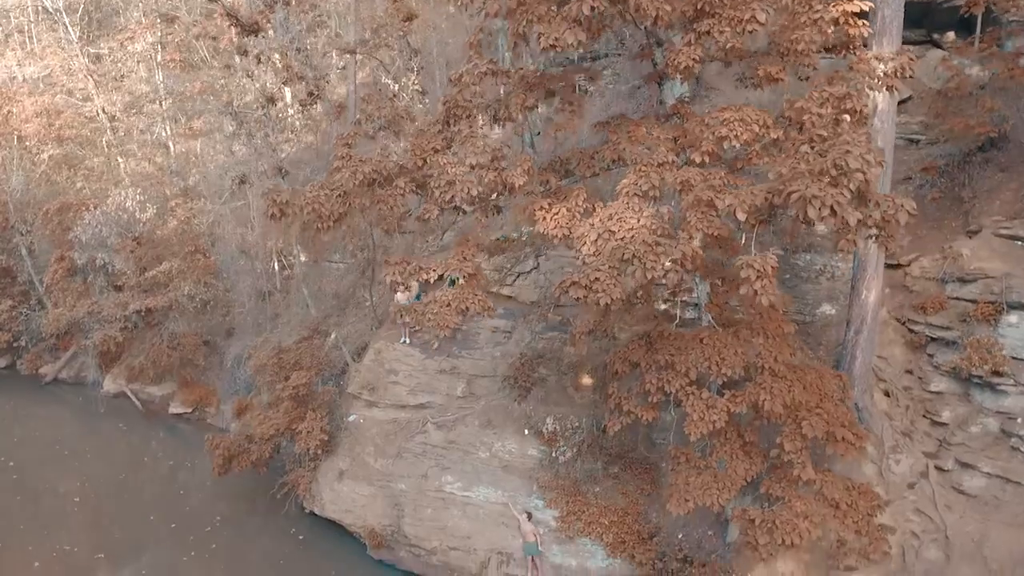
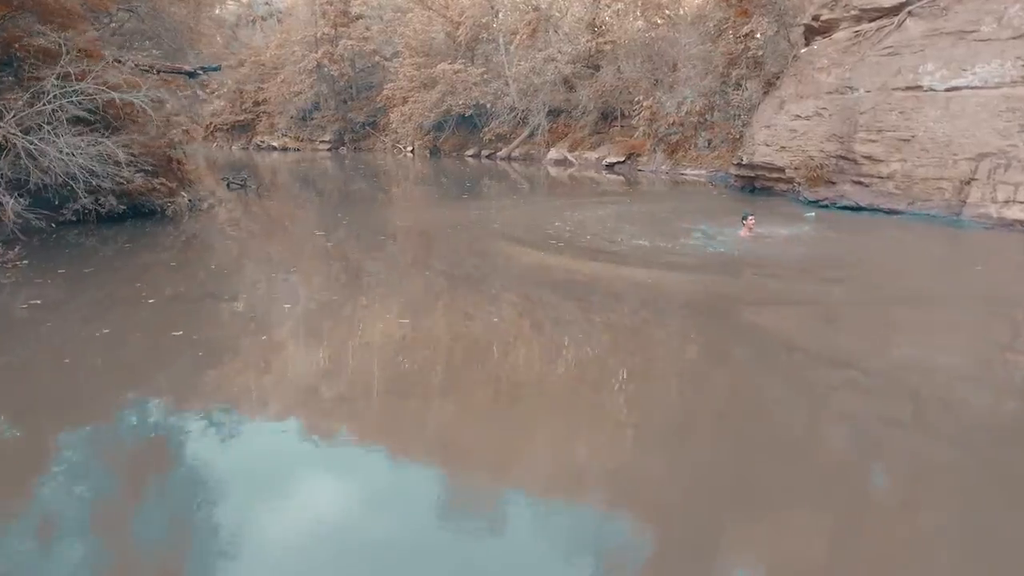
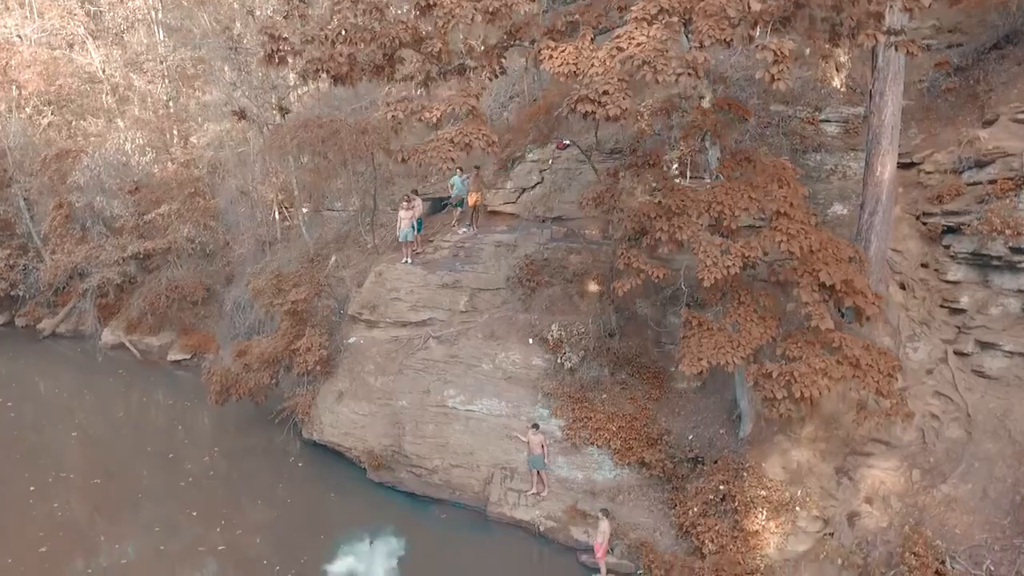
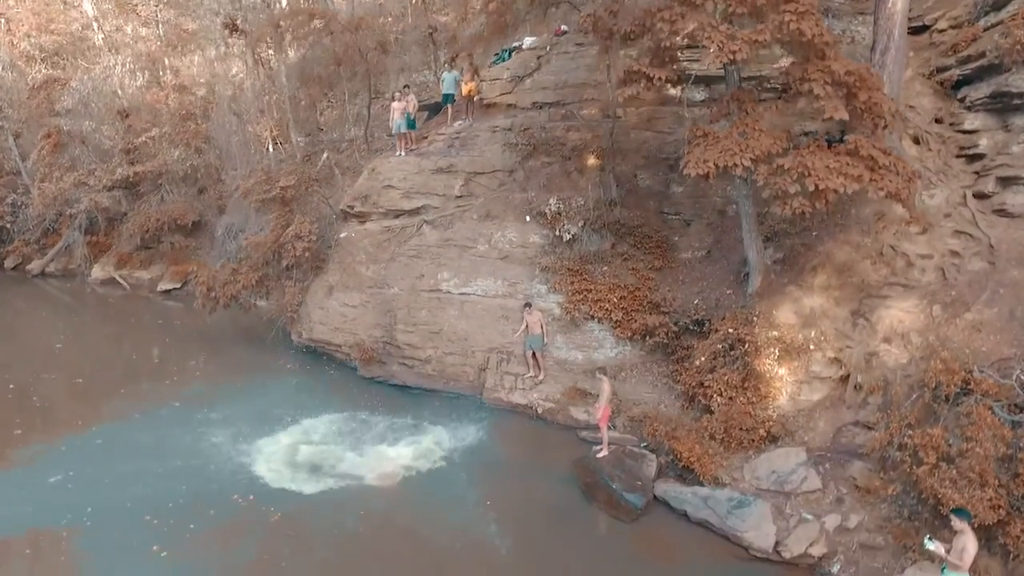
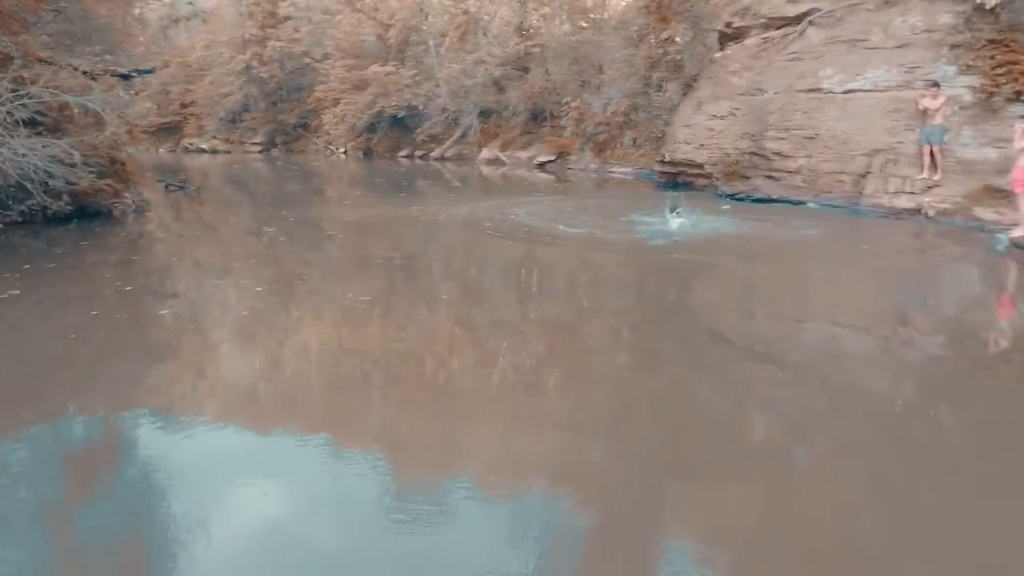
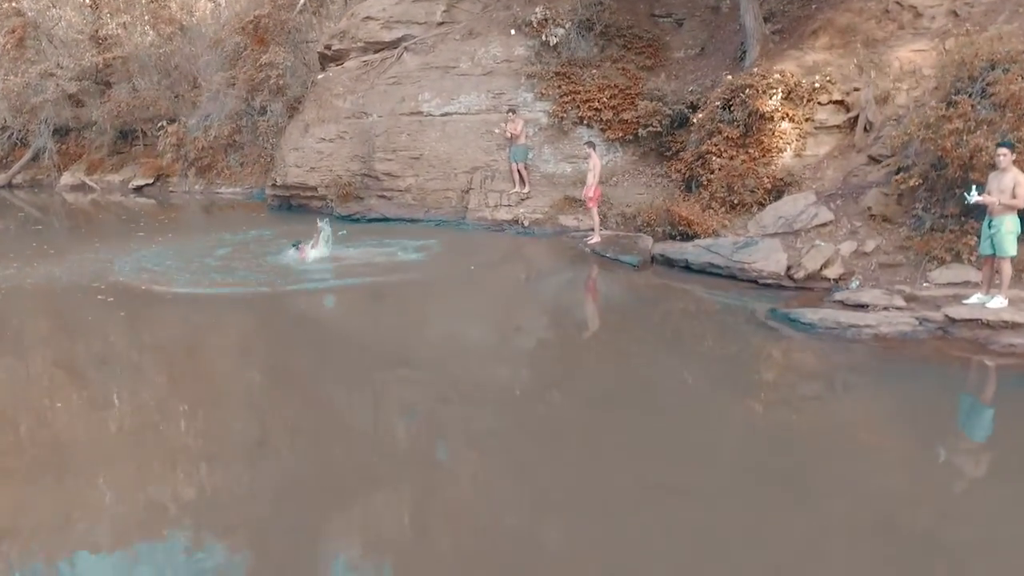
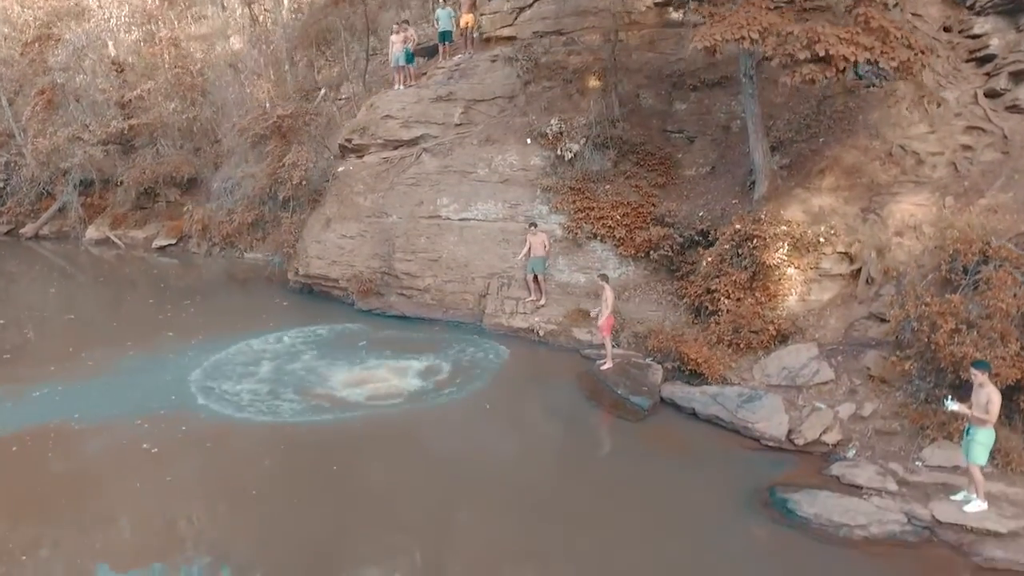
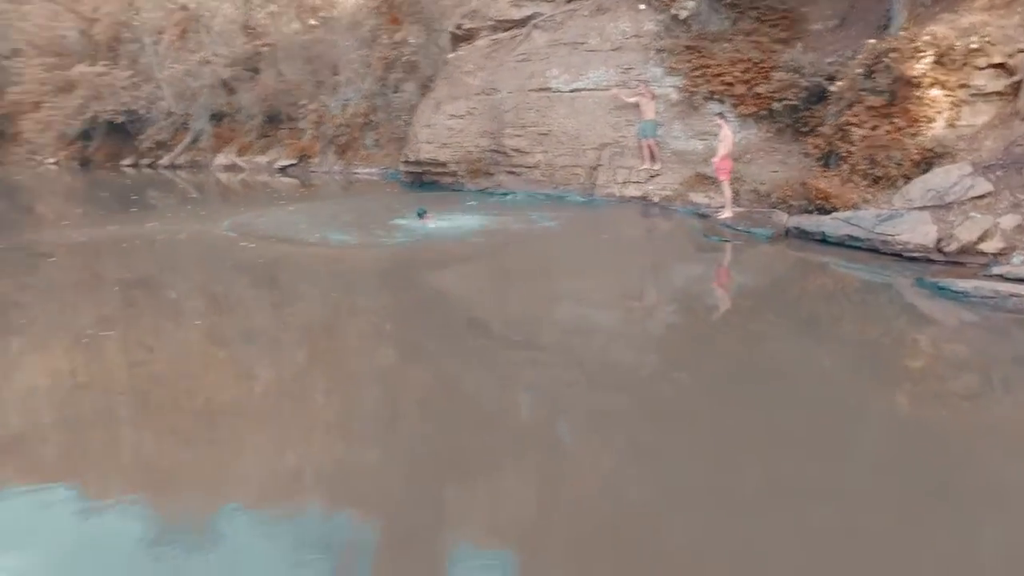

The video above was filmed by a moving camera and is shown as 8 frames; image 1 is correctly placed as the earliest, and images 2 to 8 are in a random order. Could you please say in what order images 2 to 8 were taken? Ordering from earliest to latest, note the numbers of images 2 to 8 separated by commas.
3, 4, 7, 6, 8, 5, 2
